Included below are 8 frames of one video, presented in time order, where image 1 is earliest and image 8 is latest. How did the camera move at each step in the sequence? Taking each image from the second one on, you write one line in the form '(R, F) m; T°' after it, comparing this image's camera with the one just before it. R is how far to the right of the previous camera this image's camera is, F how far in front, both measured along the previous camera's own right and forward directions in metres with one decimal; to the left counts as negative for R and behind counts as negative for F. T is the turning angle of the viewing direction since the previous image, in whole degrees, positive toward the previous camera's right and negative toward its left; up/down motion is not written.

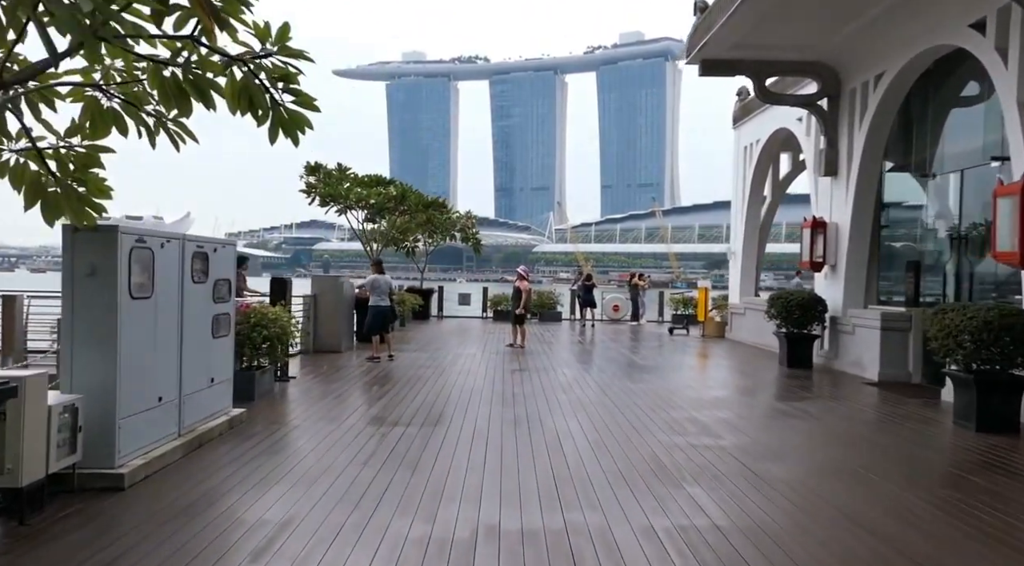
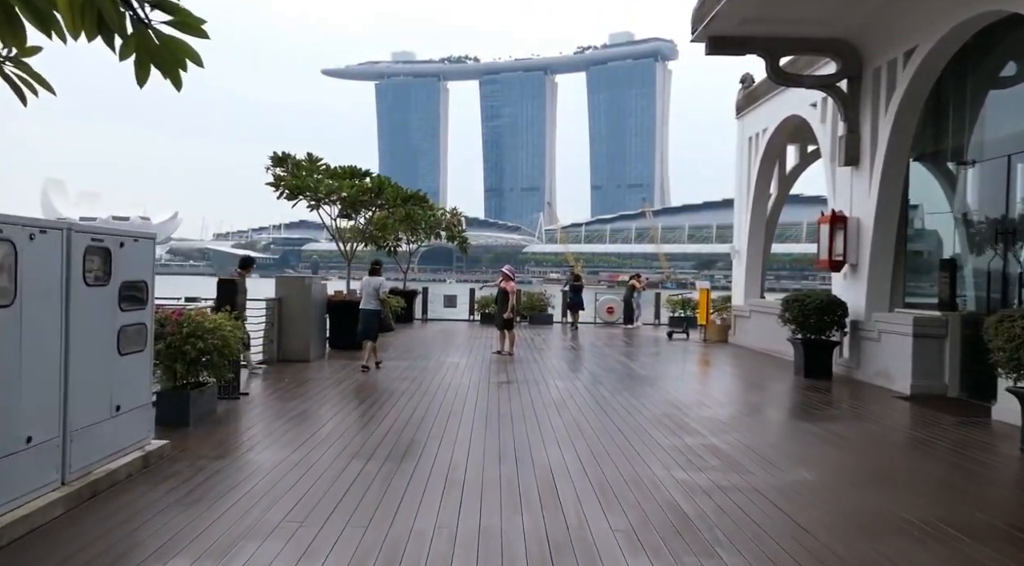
(0.0, +1.2) m; +1°
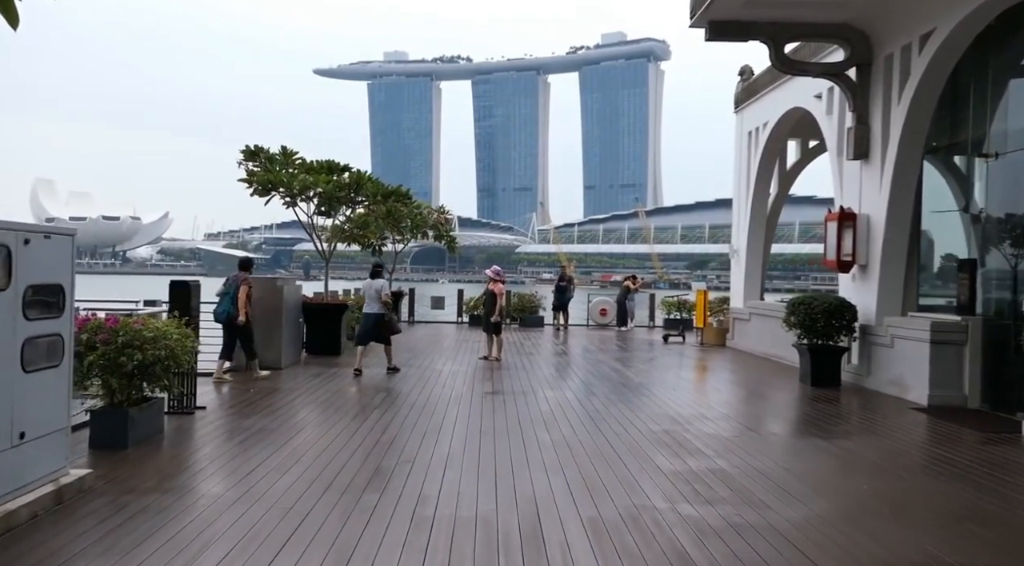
(+0.1, +0.7) m; +1°
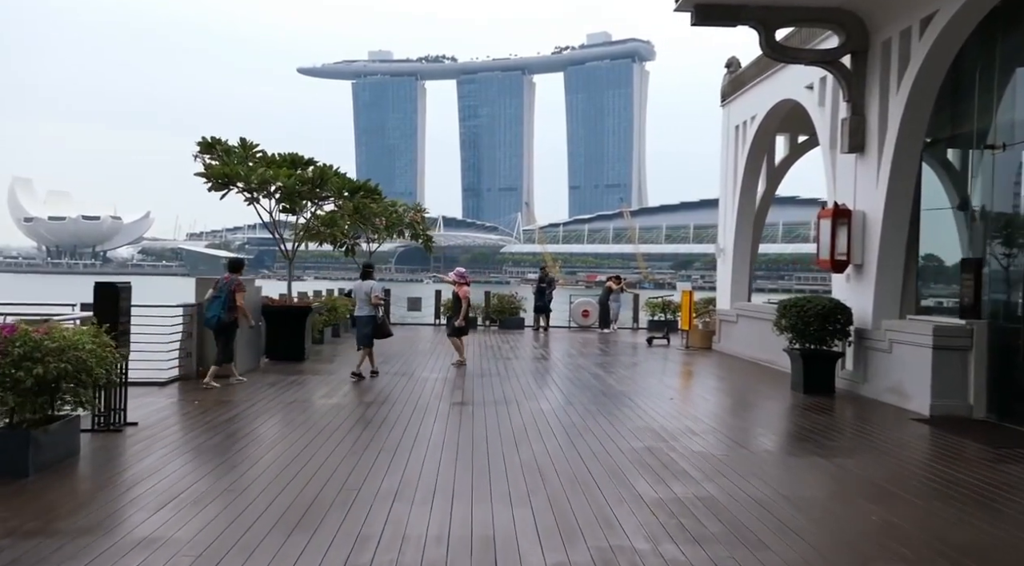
(+0.2, +0.7) m; +1°
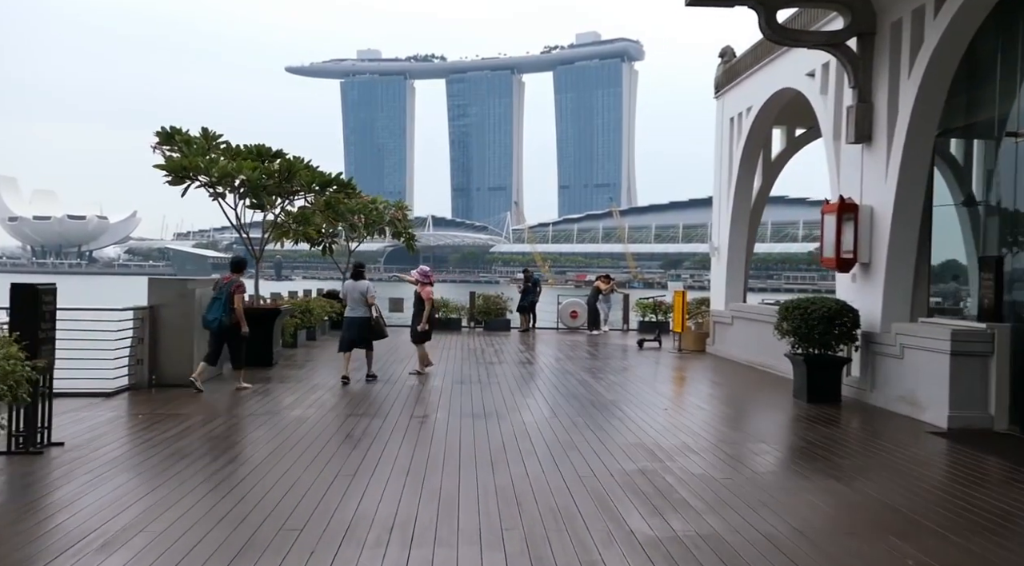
(+0.1, +0.7) m; +1°
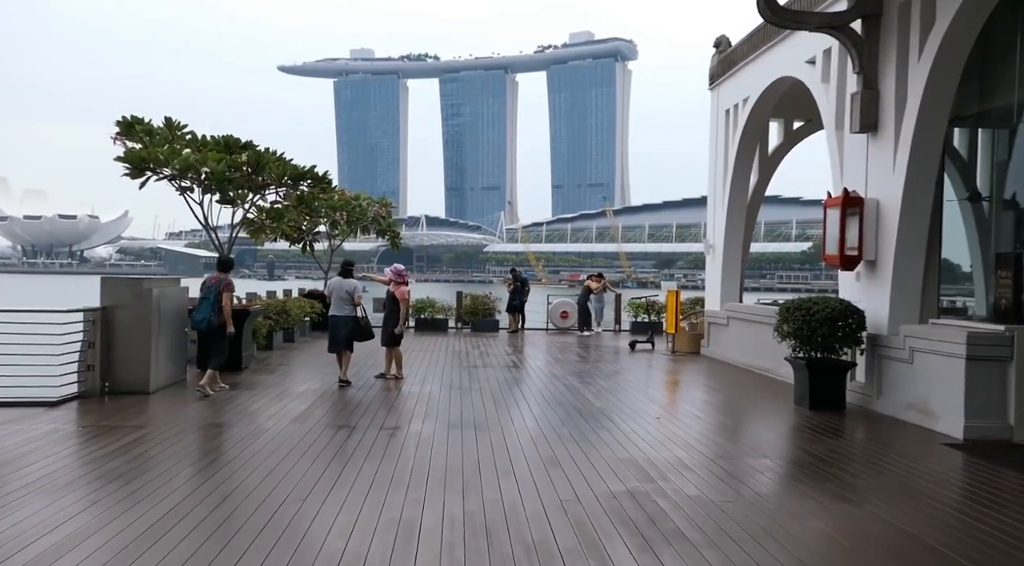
(+0.1, +0.6) m; 0°
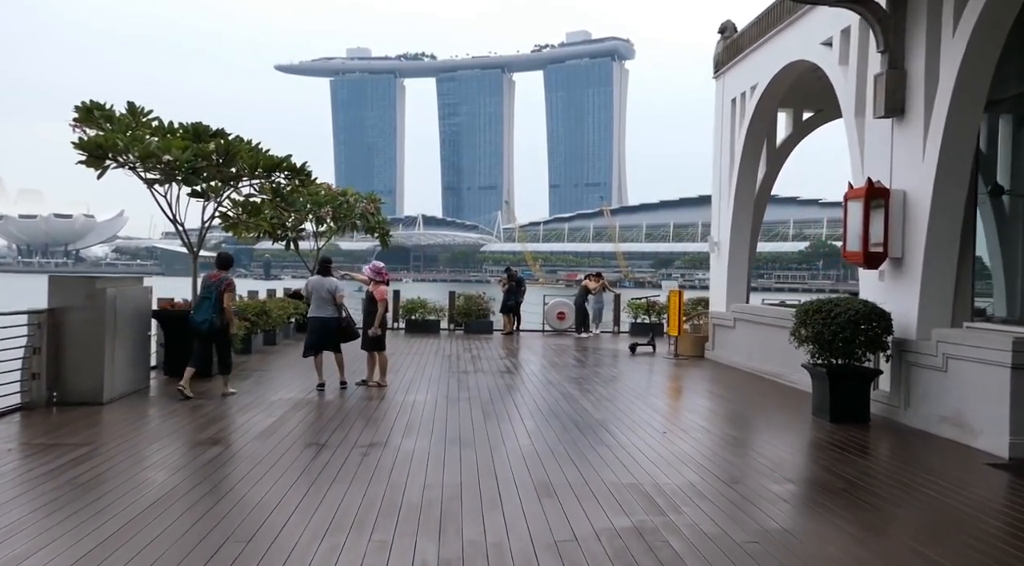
(+0.1, +0.7) m; 0°
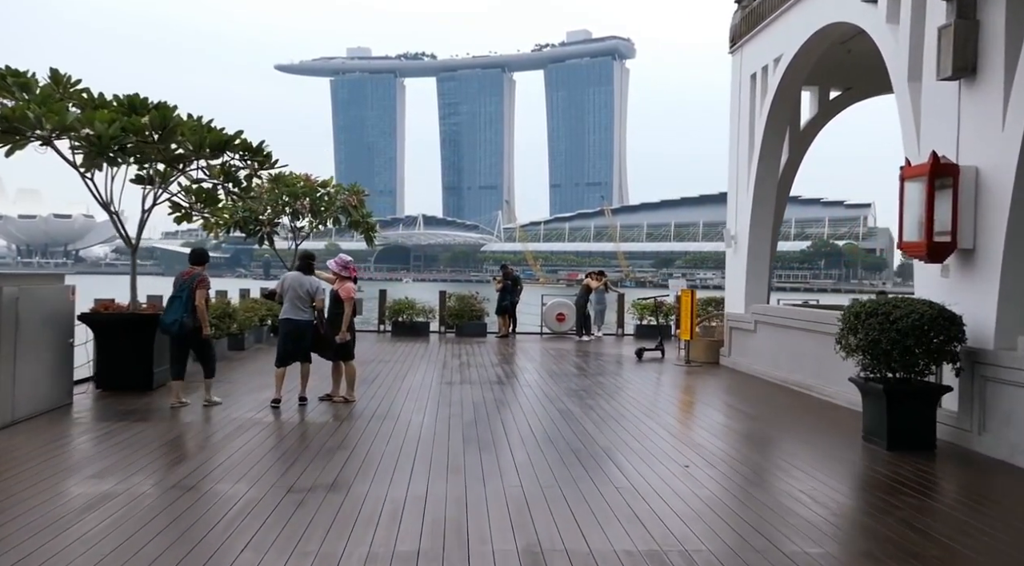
(+0.1, +1.3) m; 0°
